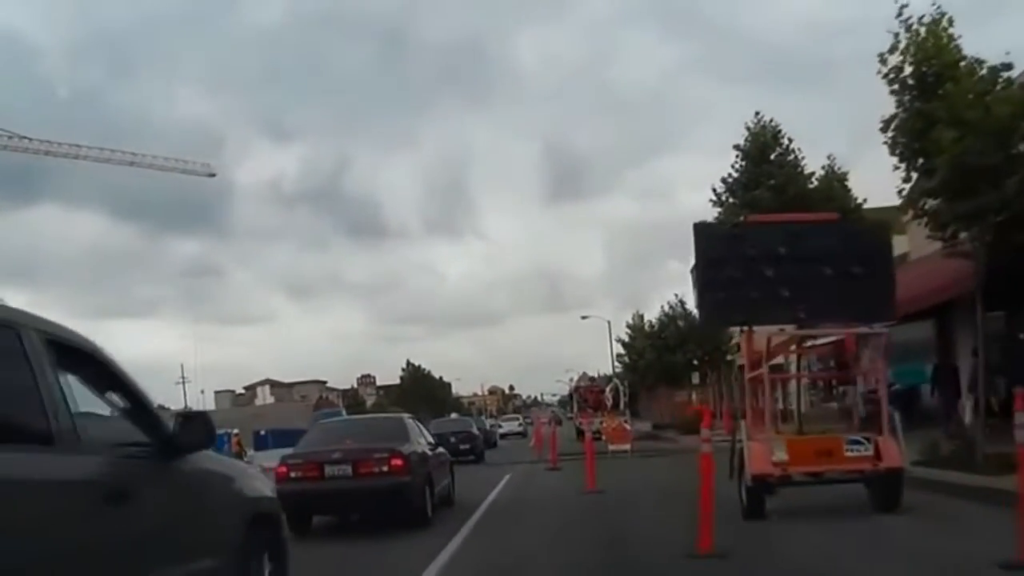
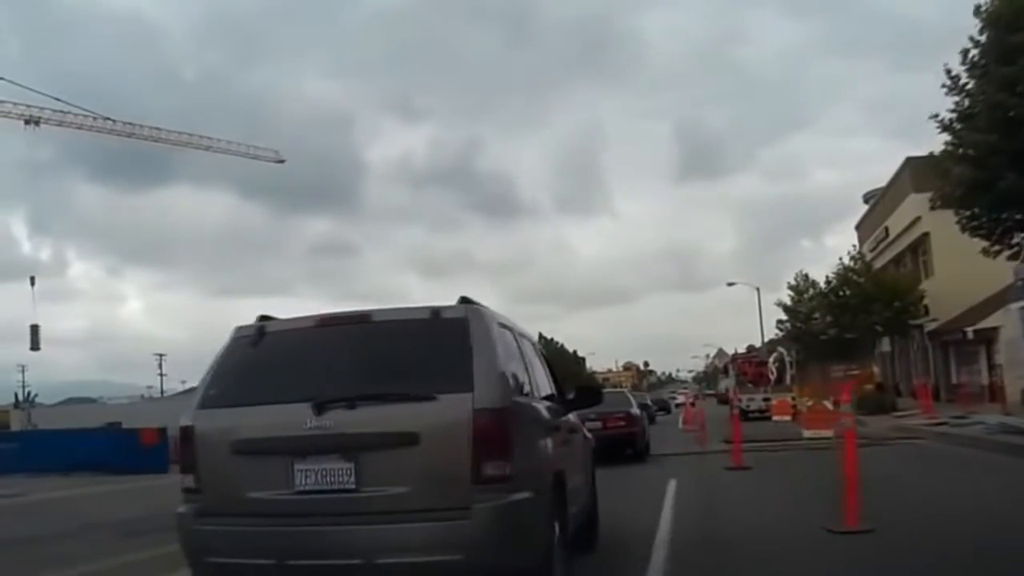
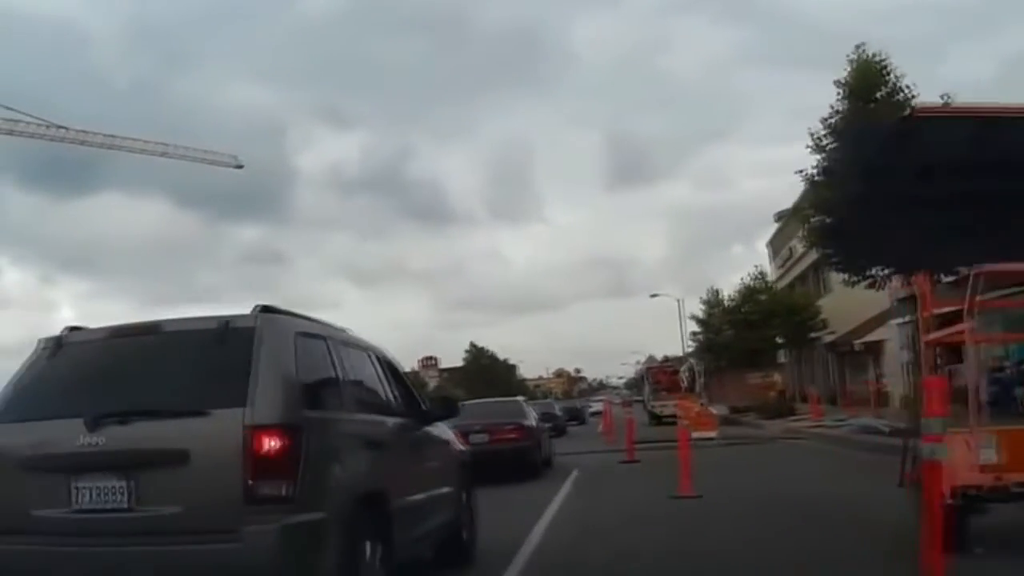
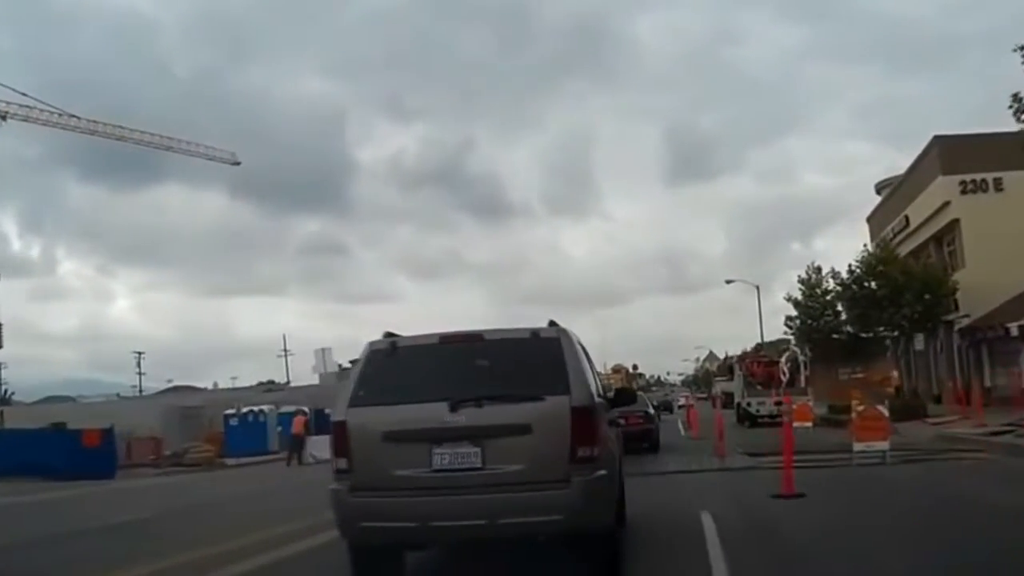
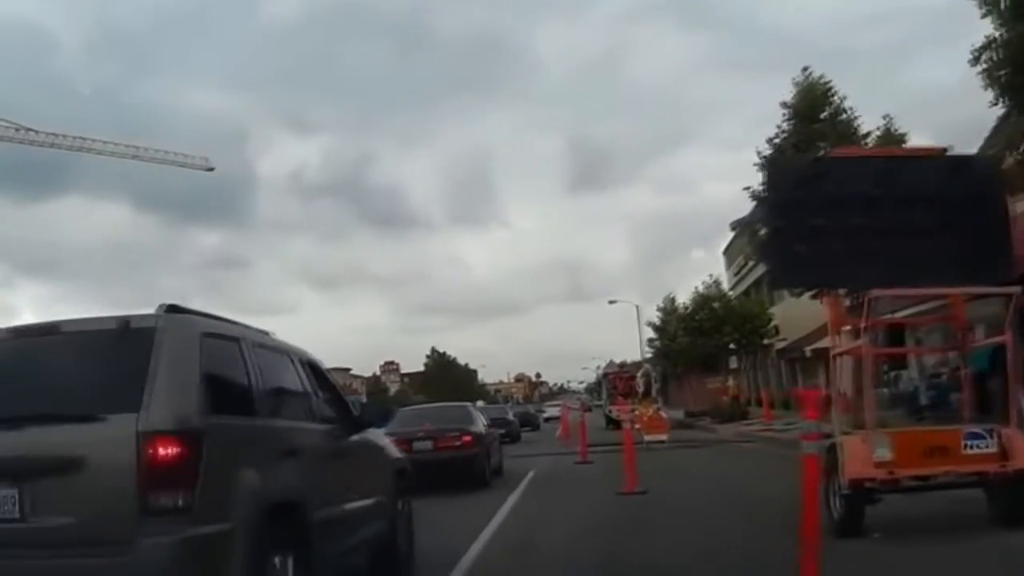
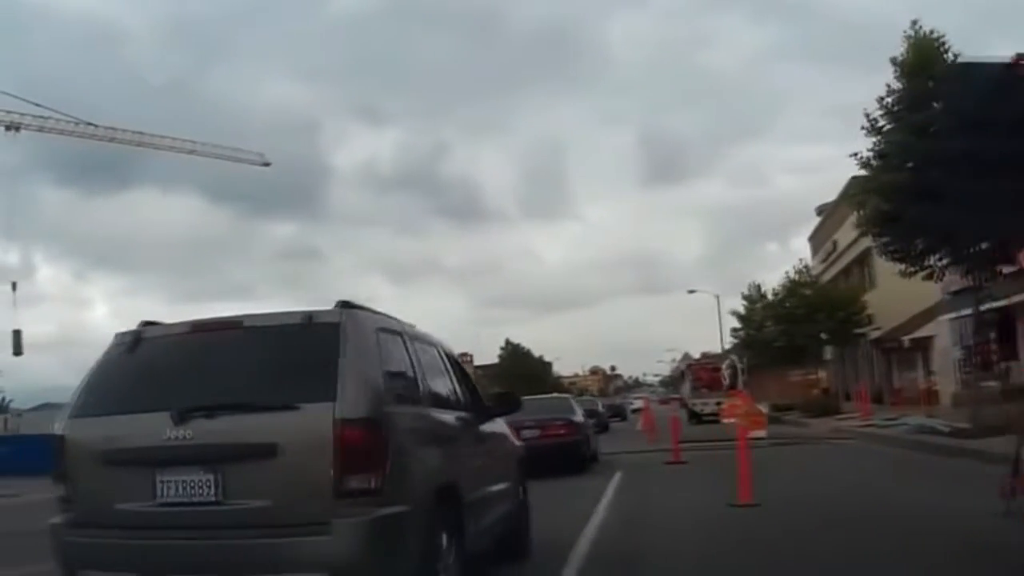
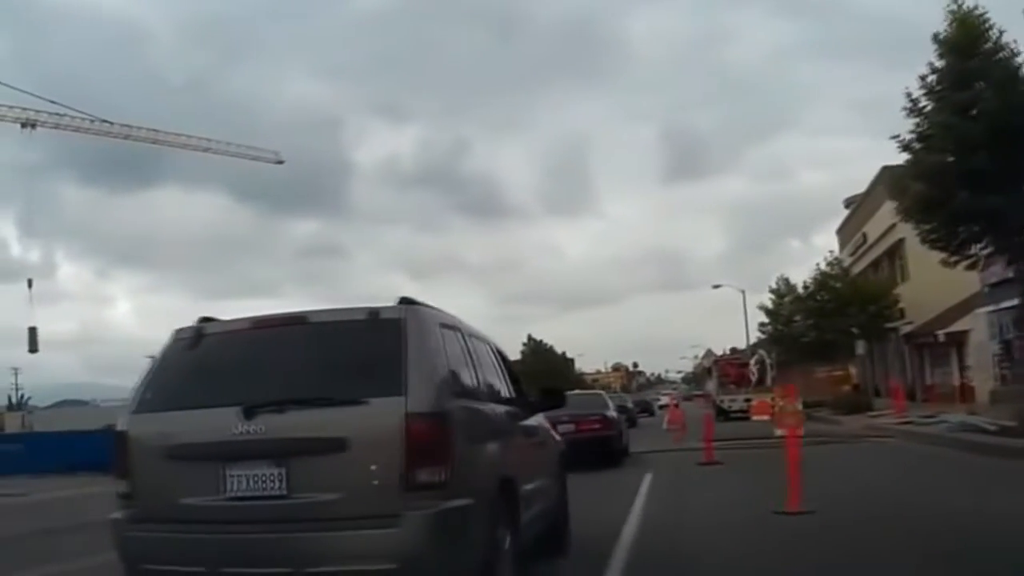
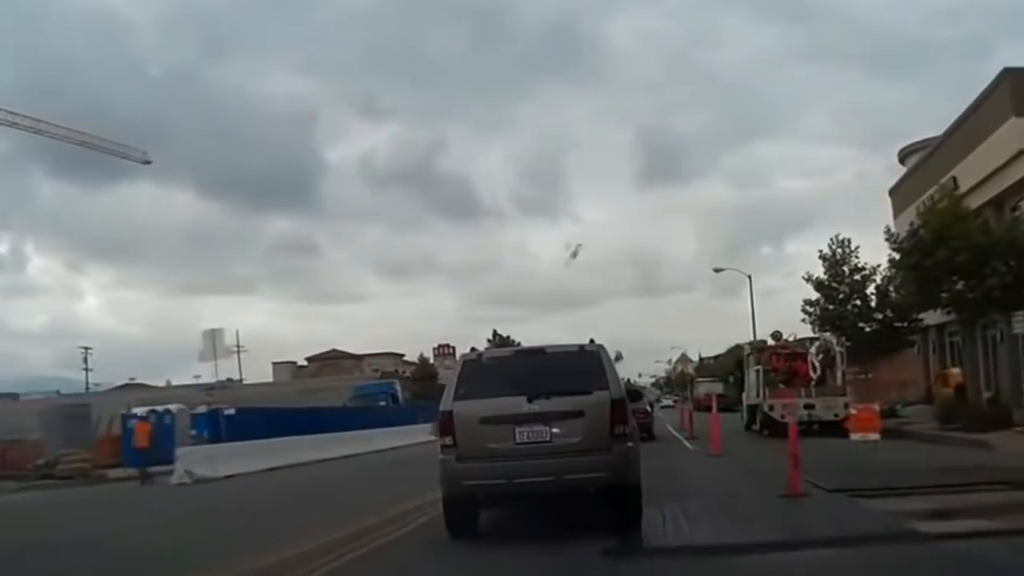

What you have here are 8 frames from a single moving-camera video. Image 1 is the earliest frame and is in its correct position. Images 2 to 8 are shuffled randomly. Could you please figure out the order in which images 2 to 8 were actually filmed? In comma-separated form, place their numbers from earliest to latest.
5, 3, 6, 7, 2, 4, 8
